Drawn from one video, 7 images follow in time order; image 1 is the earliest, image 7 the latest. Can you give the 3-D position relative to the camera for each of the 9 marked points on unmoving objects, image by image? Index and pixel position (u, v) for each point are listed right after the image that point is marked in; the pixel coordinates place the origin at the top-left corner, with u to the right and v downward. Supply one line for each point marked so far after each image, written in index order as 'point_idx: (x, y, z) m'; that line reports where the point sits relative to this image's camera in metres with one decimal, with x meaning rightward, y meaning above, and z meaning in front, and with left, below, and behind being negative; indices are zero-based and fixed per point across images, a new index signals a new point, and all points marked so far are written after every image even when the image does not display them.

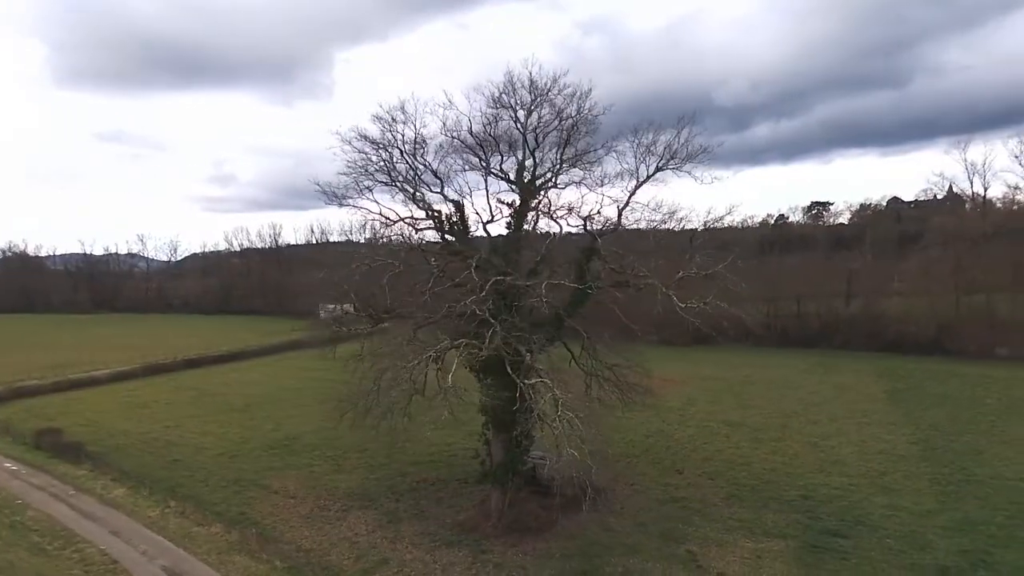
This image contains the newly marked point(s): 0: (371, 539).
0: (-3.3, -5.8, +14.7) m
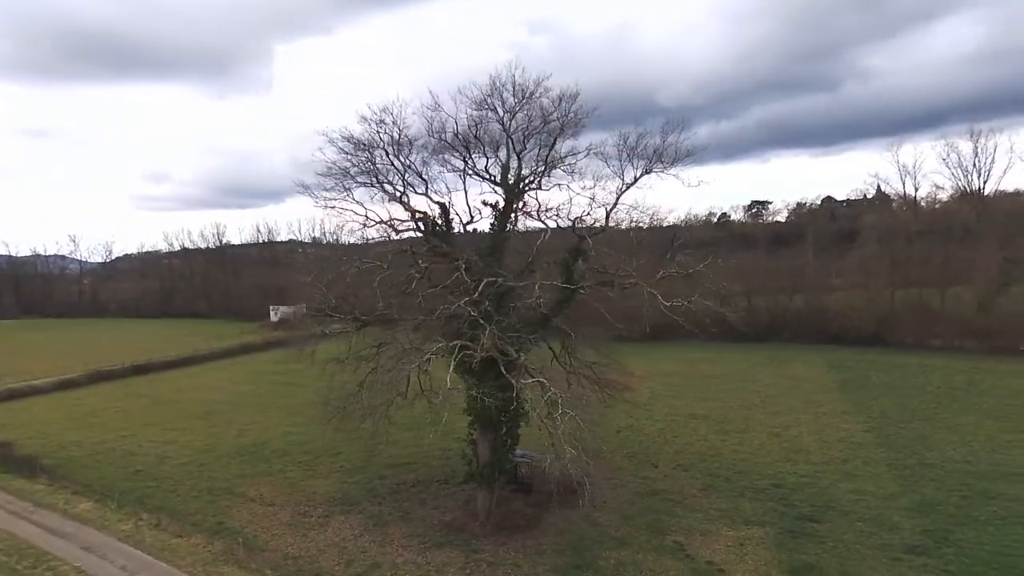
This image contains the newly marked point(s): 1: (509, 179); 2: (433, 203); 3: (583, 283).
0: (-3.5, -5.9, +14.6) m
1: (-0.1, +2.6, +15.2) m
2: (-1.7, +2.1, +15.5) m
3: (+1.7, +0.1, +15.0) m
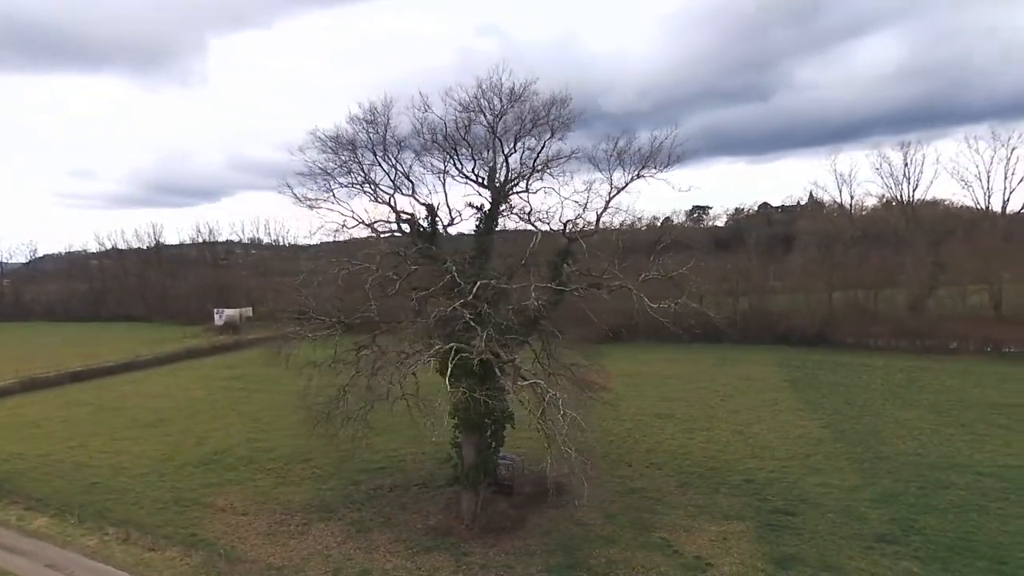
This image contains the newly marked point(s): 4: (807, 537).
0: (-3.8, -5.9, +14.3) m
1: (-0.4, +2.6, +15.2) m
2: (-2.1, +2.1, +15.4) m
3: (+1.4, +0.1, +15.2) m
4: (+6.5, -5.5, +14.1) m
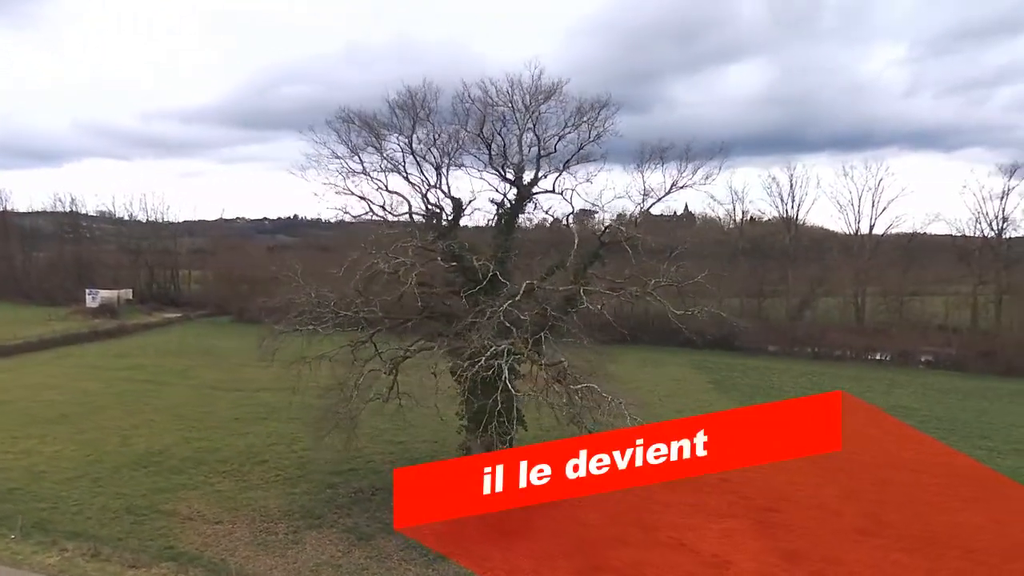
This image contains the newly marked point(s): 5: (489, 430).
0: (-3.4, -5.8, +13.4) m
1: (+0.2, +2.6, +14.9) m
2: (-1.5, +2.2, +14.7) m
3: (+1.8, 0.0, +15.2) m
4: (+6.8, -5.8, +15.1) m
5: (-0.5, -3.3, +14.9) m
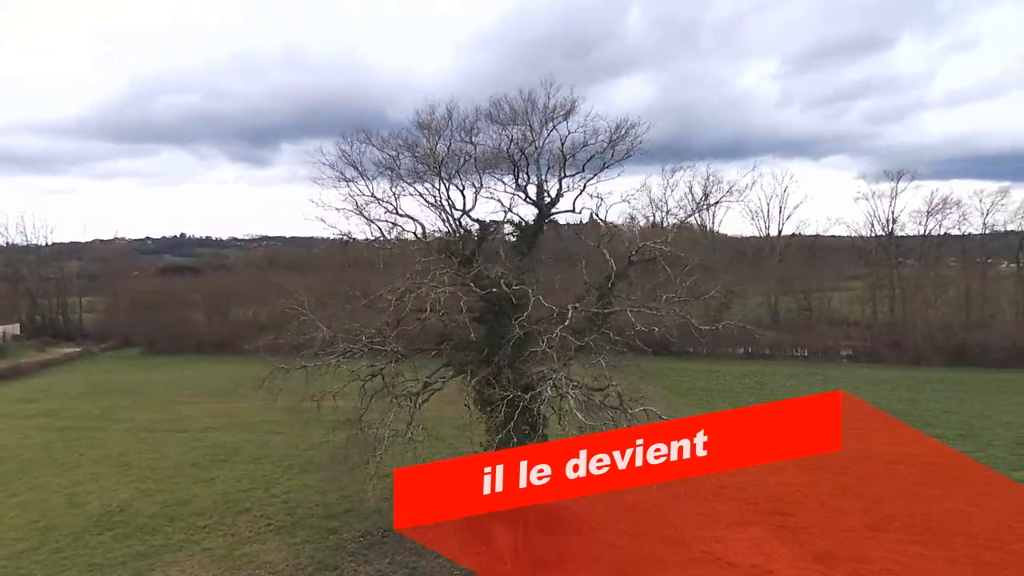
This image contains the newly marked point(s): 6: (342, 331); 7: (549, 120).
0: (-2.3, -6.4, +12.5) m
1: (+0.6, +2.0, +14.6) m
2: (-1.0, +1.6, +14.2) m
3: (+2.3, -0.4, +15.1) m
4: (+7.5, -6.0, +15.6) m
5: (+0.2, -3.9, +14.4) m
6: (-3.7, -1.0, +14.2) m
7: (+0.7, +3.9, +14.5) m
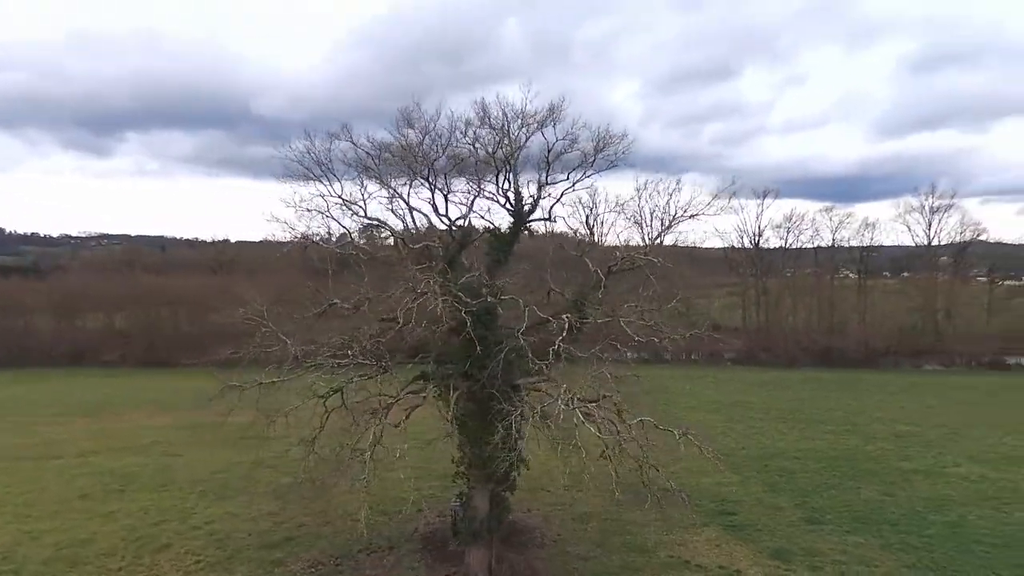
0: (-2.4, -6.6, +11.5) m
1: (+0.1, +1.8, +14.2) m
2: (-1.5, +1.4, +13.5) m
3: (+1.6, -0.7, +15.0) m
4: (+6.6, -6.3, +16.5) m
5: (-0.3, -4.1, +13.9) m
6: (-4.1, -1.2, +12.9) m
7: (+0.2, +3.7, +14.2) m
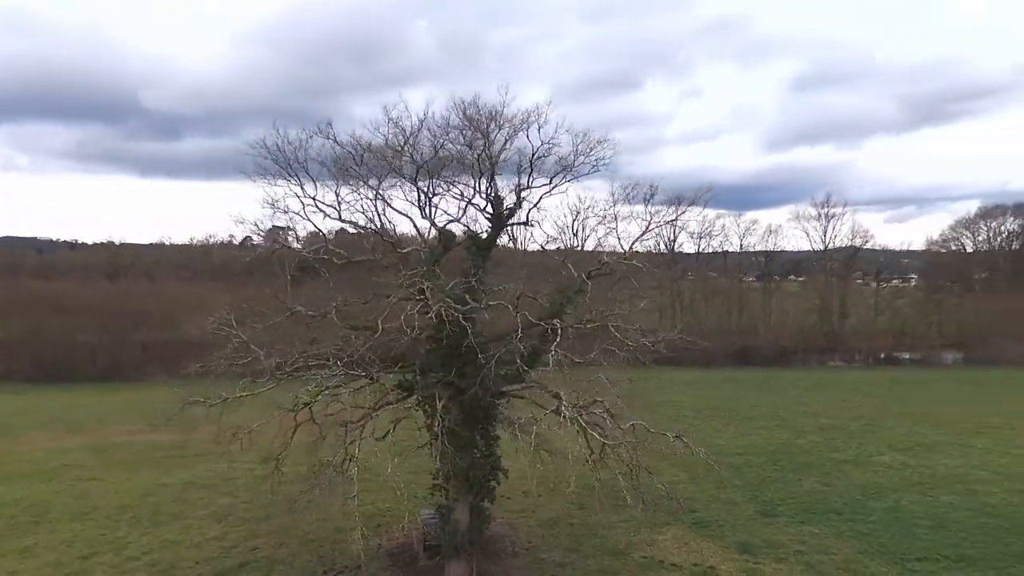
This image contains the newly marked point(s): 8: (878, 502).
0: (-2.5, -6.7, +10.9) m
1: (-0.4, +1.7, +13.9) m
2: (-1.8, +1.3, +13.0) m
3: (+1.0, -0.8, +15.0) m
4: (+5.7, -6.4, +17.1) m
5: (-0.7, -4.2, +13.5) m
6: (-4.4, -1.3, +12.1) m
7: (-0.3, +3.6, +14.0) m
8: (+10.8, -6.3, +18.7) m
